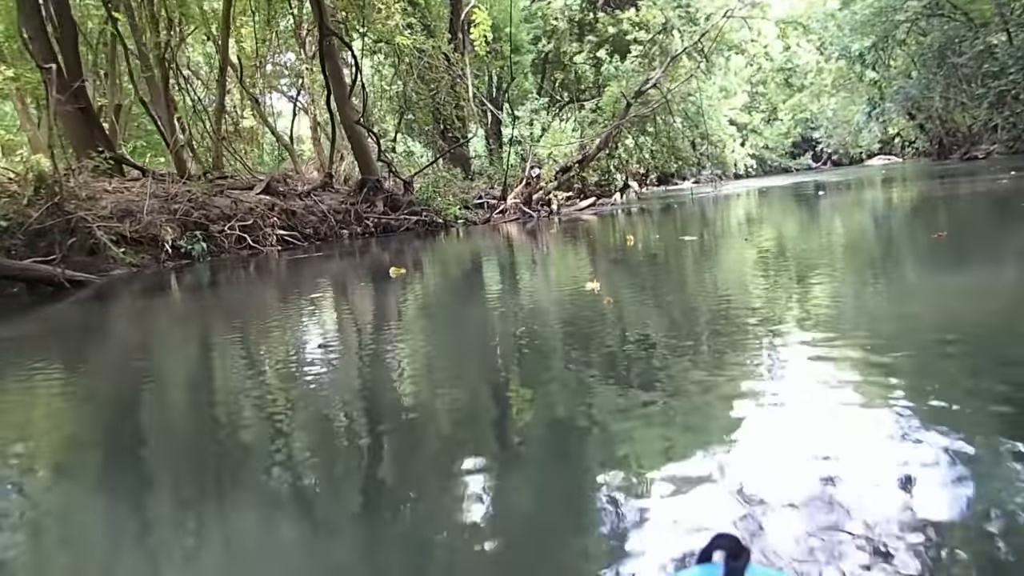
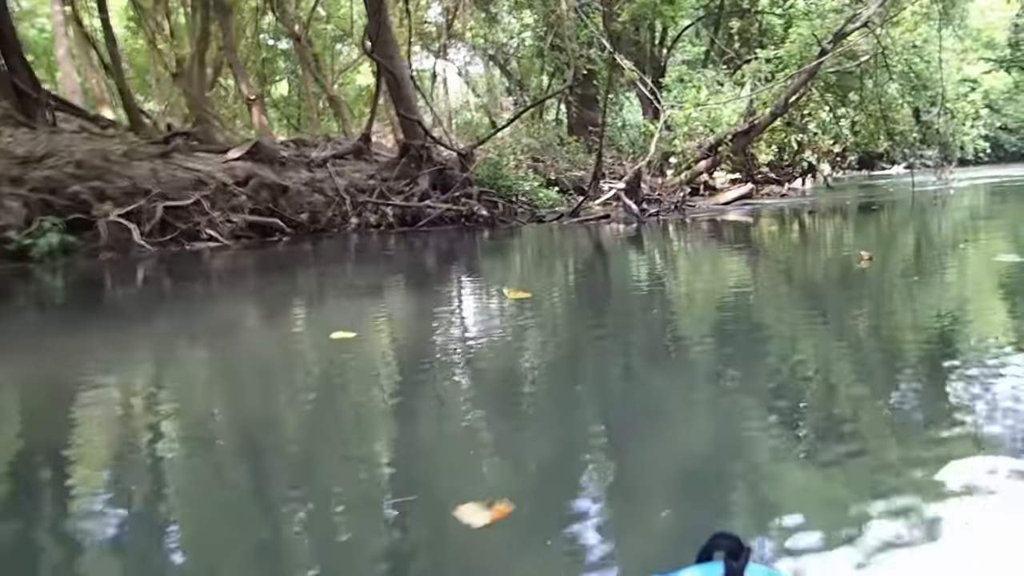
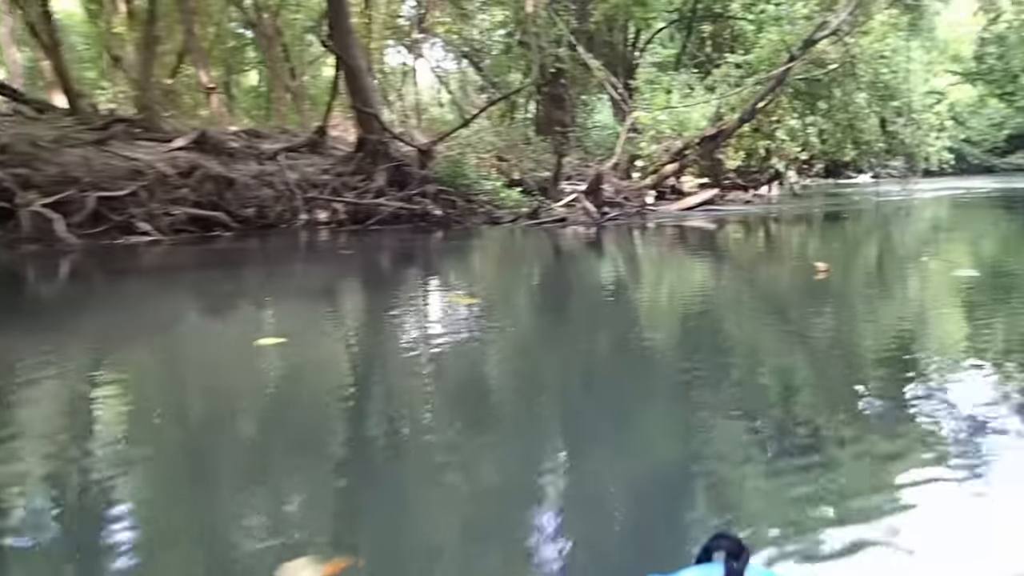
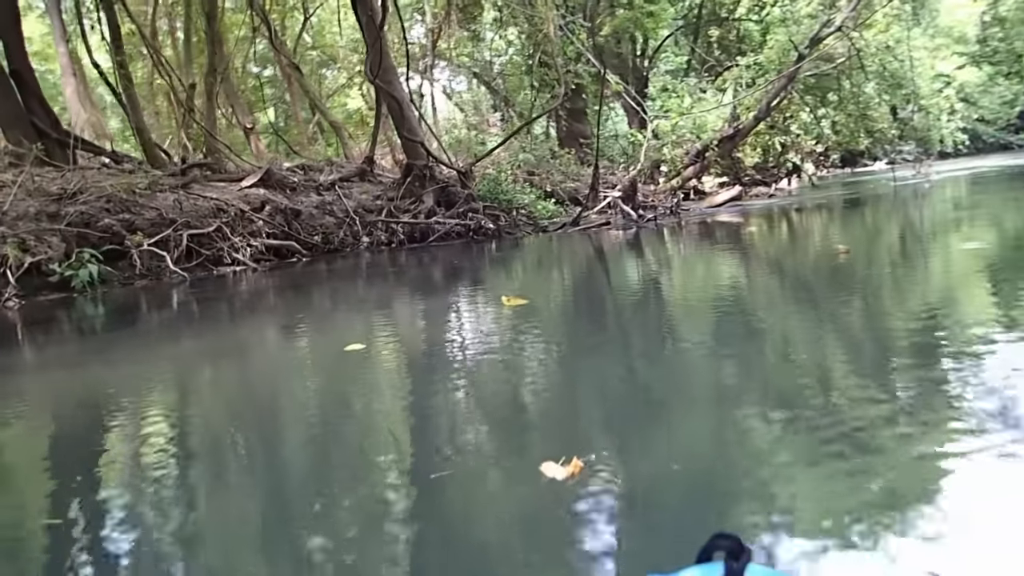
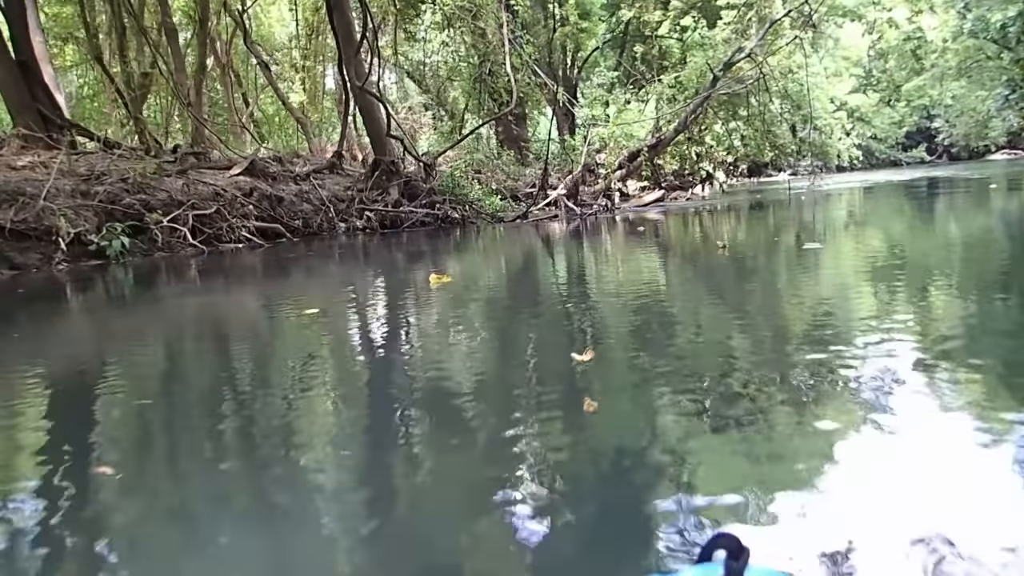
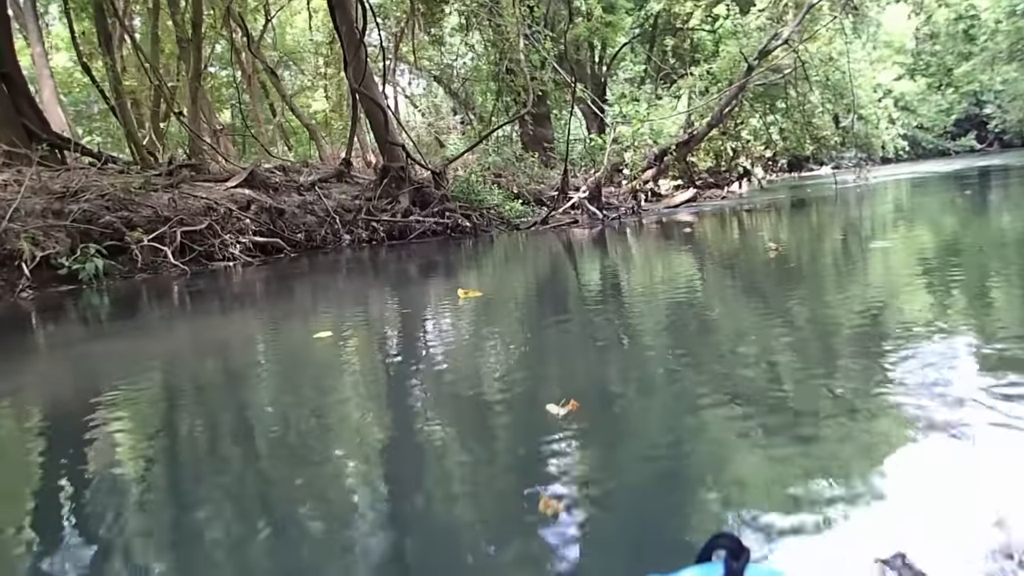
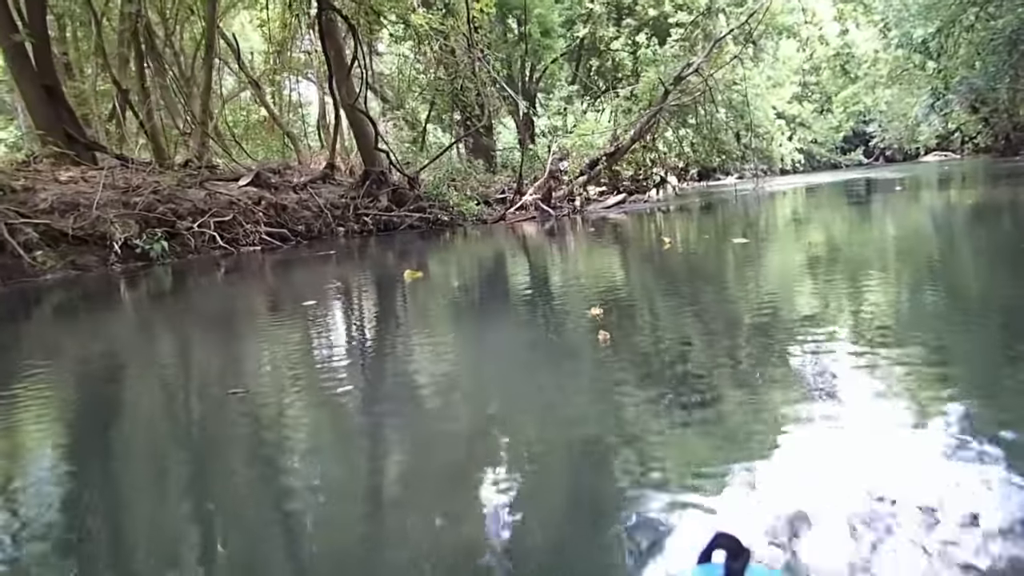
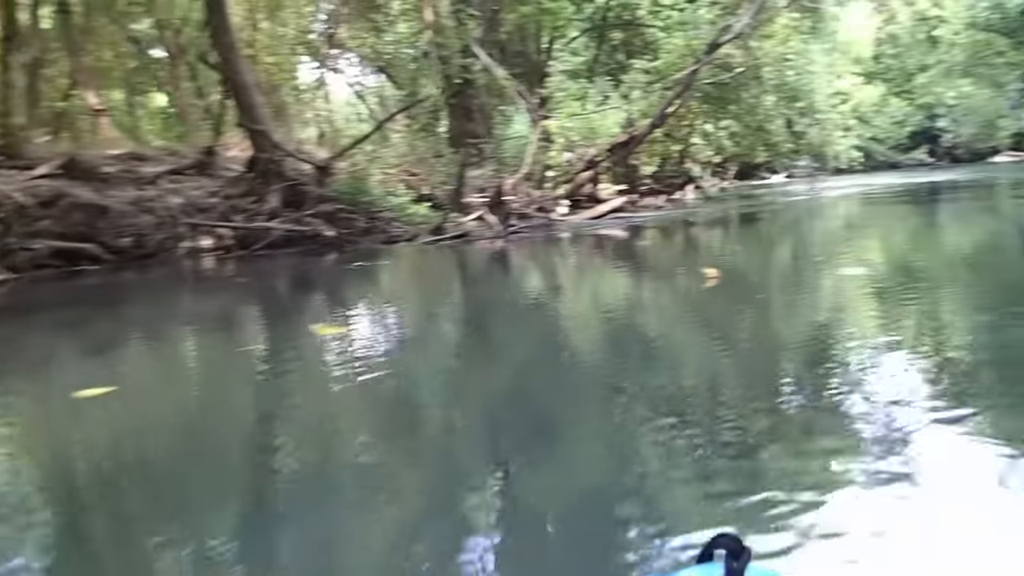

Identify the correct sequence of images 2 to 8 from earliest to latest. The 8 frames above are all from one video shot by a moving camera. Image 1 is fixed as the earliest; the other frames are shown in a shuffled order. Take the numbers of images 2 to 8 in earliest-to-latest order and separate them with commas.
7, 5, 6, 4, 2, 3, 8
